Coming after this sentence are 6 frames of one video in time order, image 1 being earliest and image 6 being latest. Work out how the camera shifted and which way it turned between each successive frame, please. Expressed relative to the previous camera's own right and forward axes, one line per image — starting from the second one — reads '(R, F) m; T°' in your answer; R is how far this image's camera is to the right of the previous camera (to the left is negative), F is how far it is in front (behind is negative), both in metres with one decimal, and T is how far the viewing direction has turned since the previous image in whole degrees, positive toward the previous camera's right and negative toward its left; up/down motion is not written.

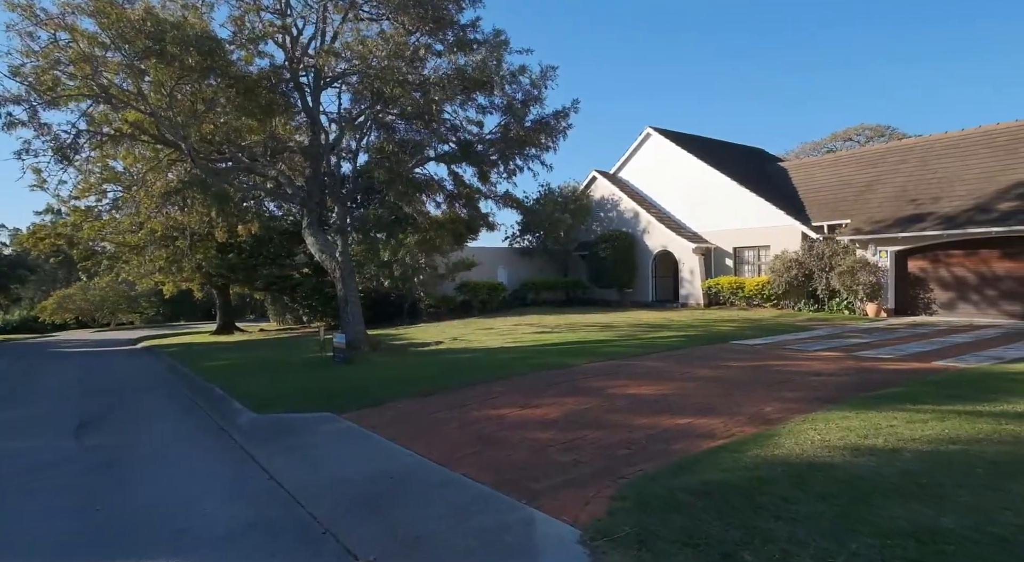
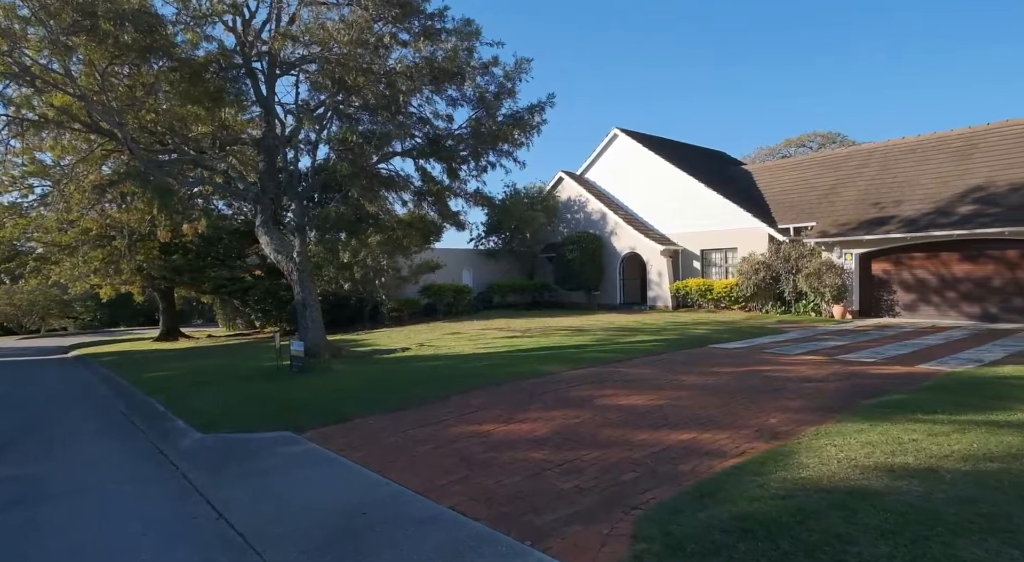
(-0.3, +0.8) m; +4°
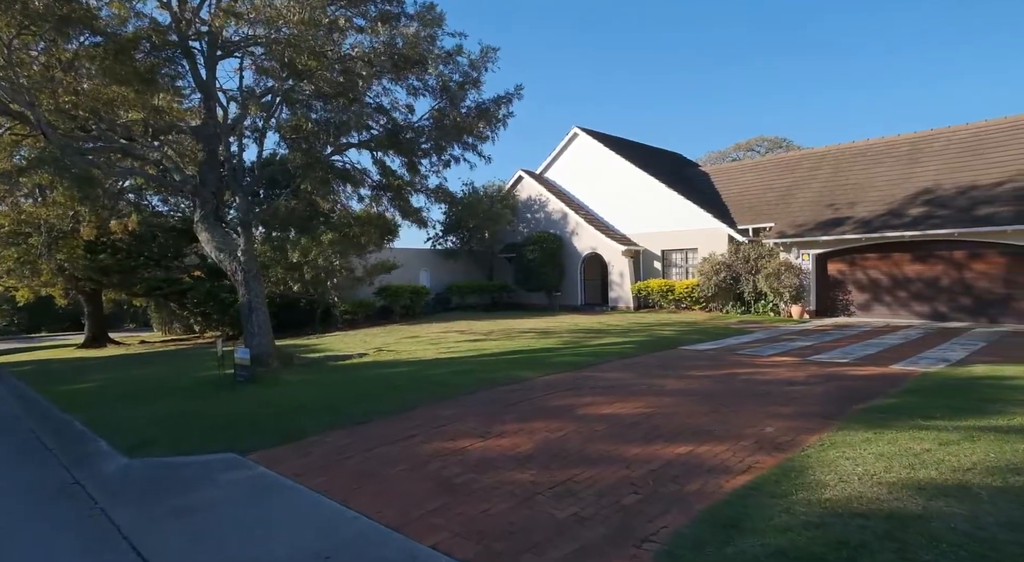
(-0.3, +0.7) m; +5°
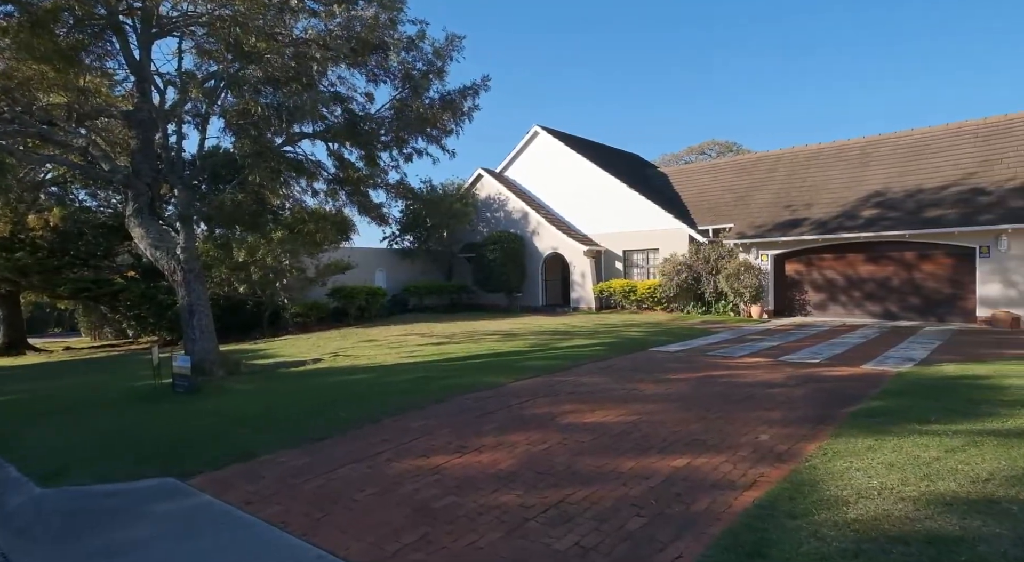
(-0.3, +0.6) m; +4°
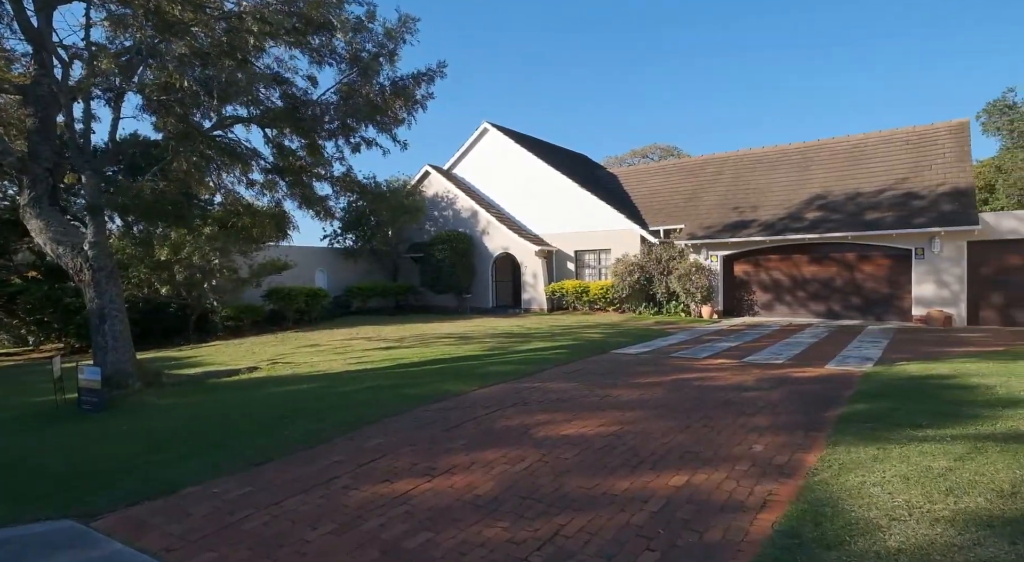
(-0.3, +0.7) m; +5°
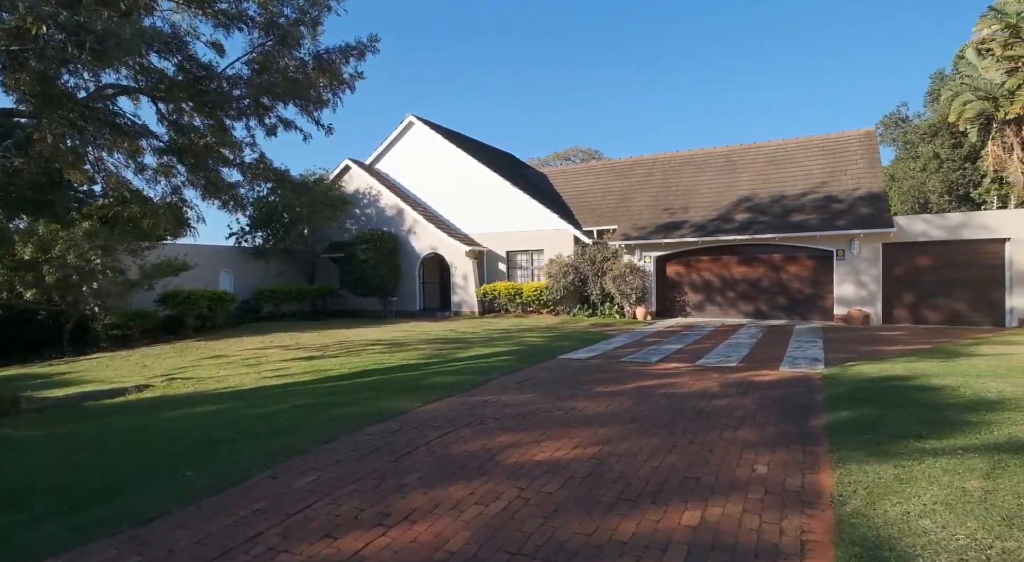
(-0.4, +1.1) m; +8°
